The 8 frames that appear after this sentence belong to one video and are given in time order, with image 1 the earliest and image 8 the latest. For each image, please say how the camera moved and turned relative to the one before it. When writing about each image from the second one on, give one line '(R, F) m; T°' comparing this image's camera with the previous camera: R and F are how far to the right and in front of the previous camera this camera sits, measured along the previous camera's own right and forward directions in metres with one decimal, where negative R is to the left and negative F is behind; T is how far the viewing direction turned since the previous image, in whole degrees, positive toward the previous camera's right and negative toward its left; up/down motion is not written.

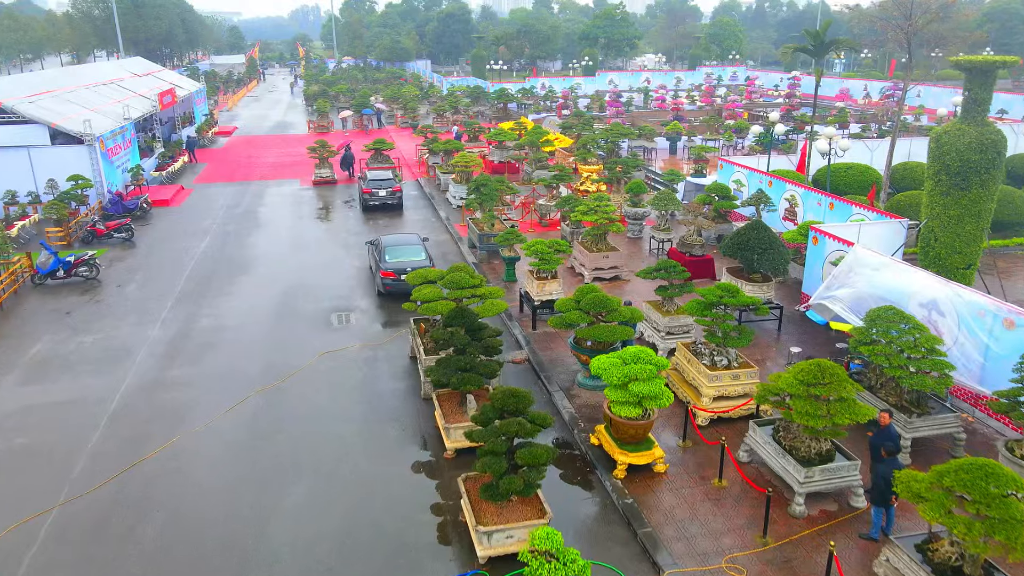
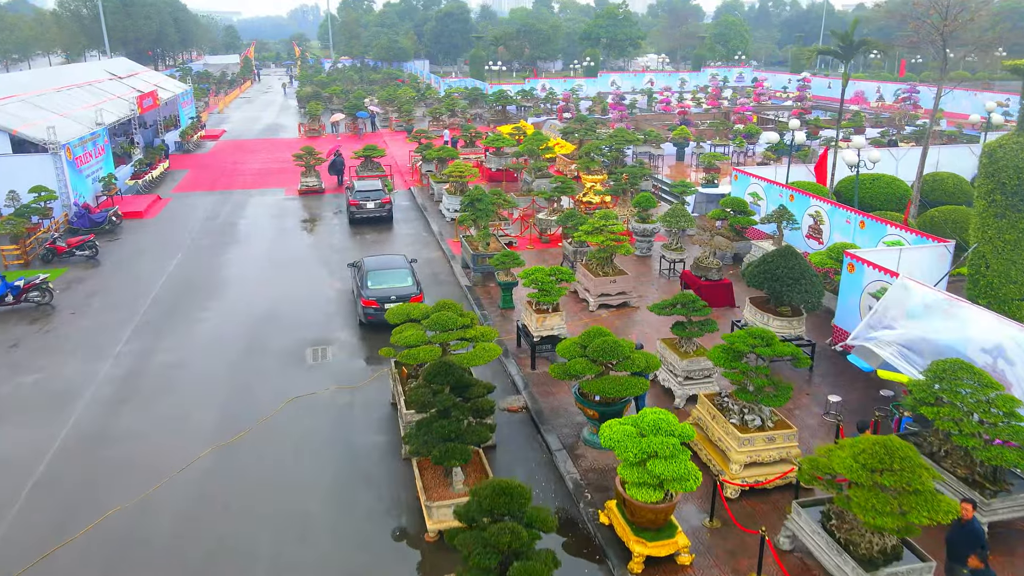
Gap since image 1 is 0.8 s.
(+0.1, +1.5) m; 0°
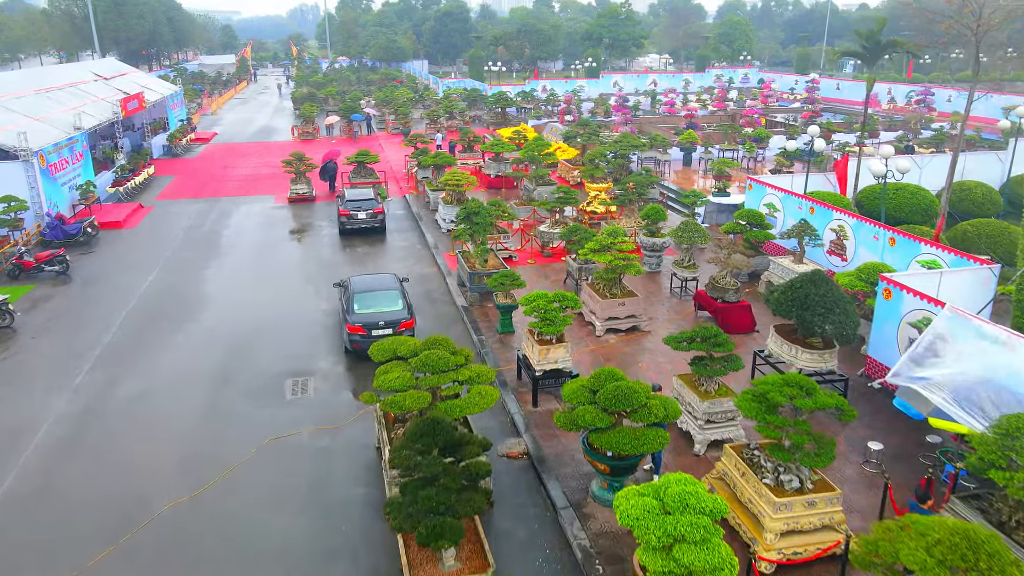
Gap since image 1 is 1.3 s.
(0.0, +1.1) m; 0°
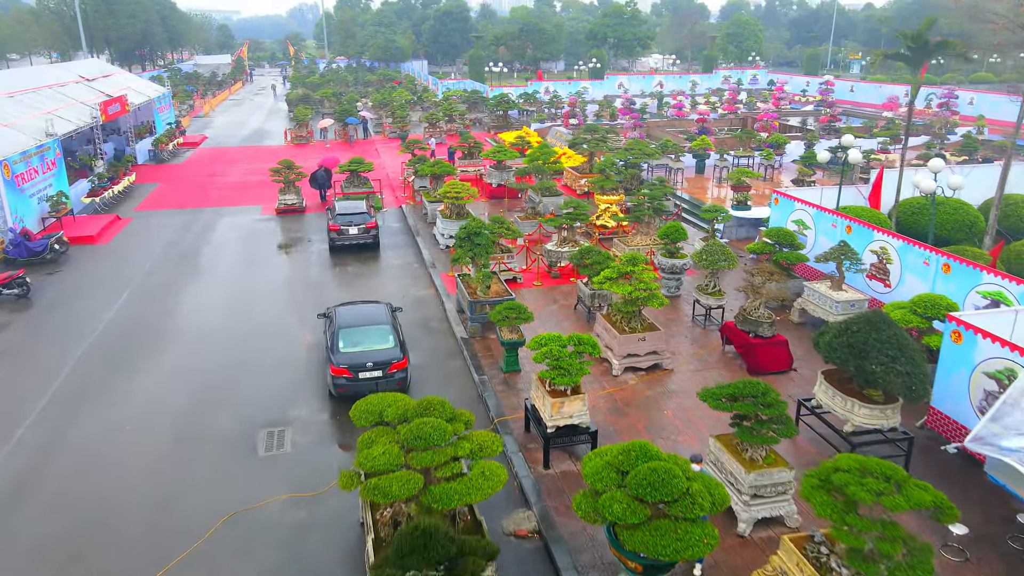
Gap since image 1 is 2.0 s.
(-0.1, +1.4) m; 0°
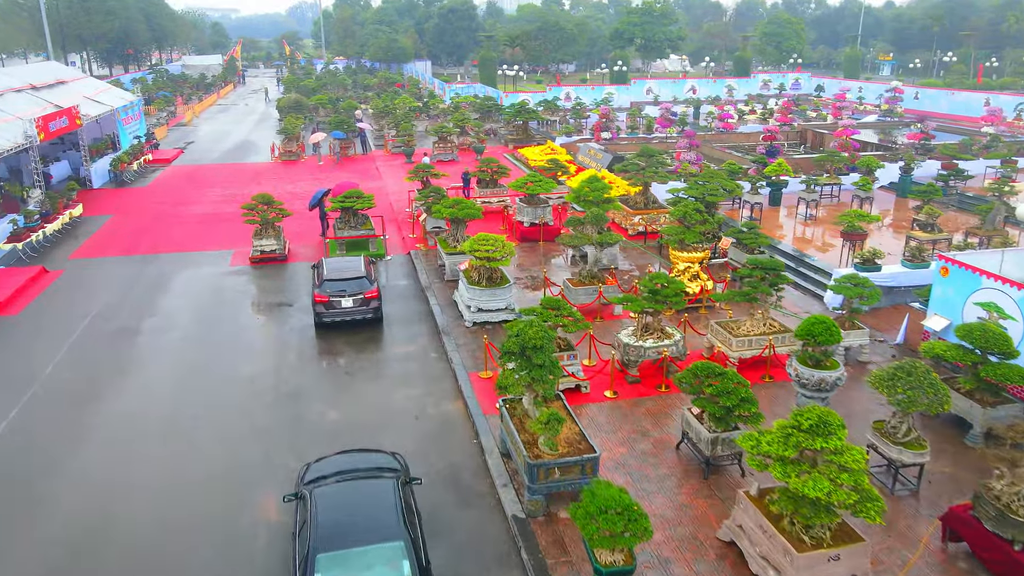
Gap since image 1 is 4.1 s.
(-0.9, +4.6) m; 0°
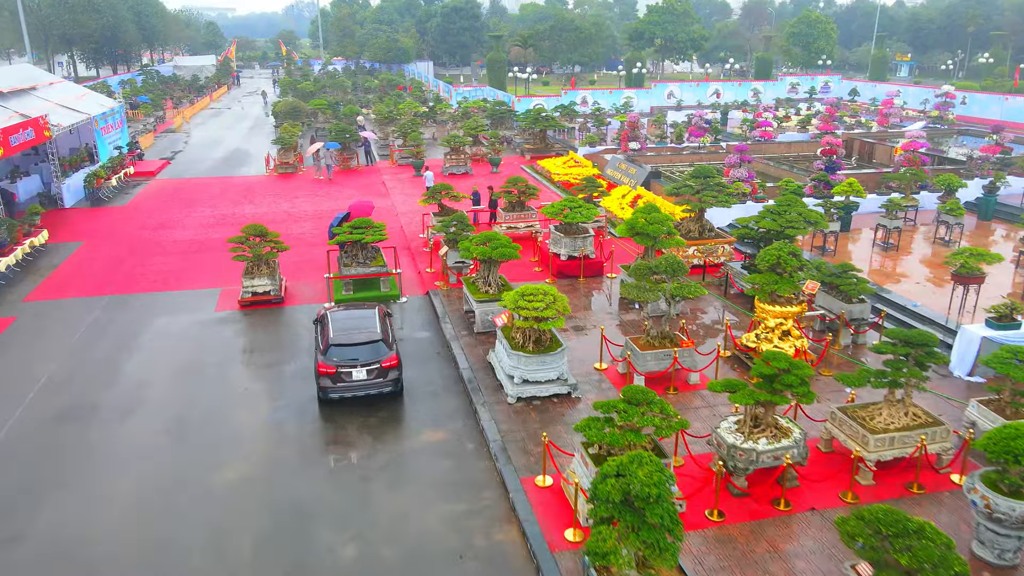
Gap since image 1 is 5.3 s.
(-0.8, +2.6) m; 0°
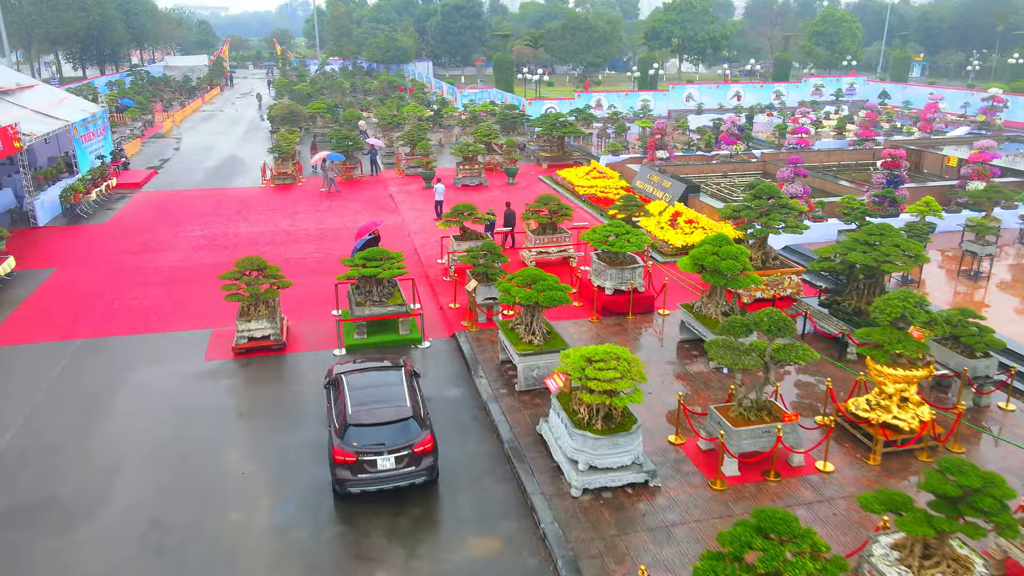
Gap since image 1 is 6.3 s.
(-0.8, +2.1) m; 0°
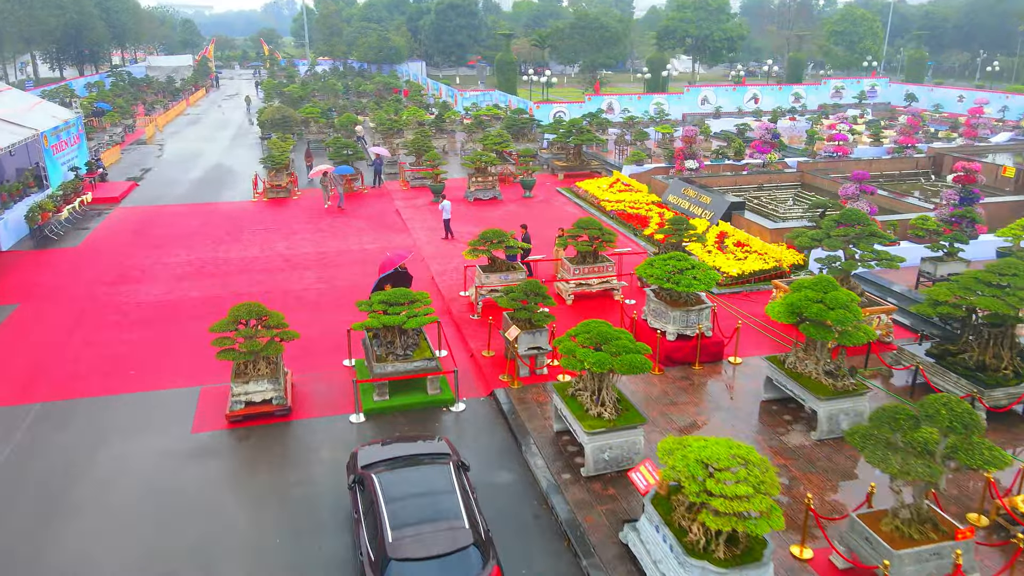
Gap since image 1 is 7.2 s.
(-0.9, +2.1) m; +1°
